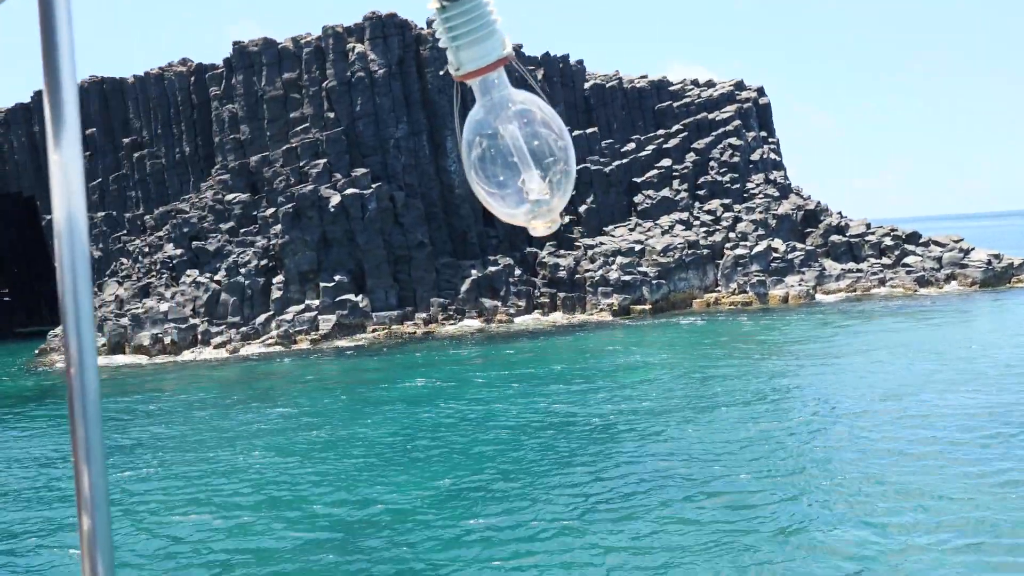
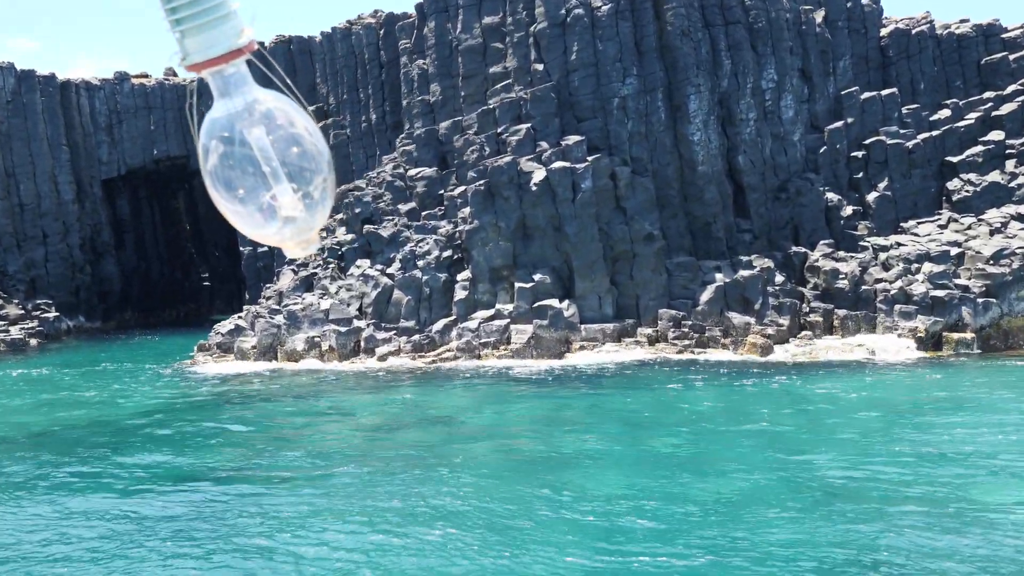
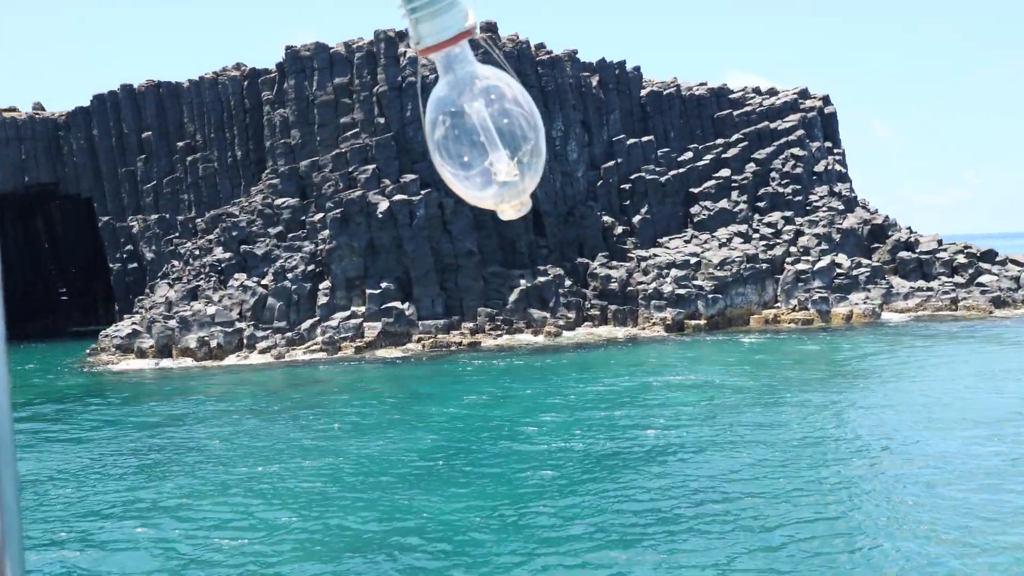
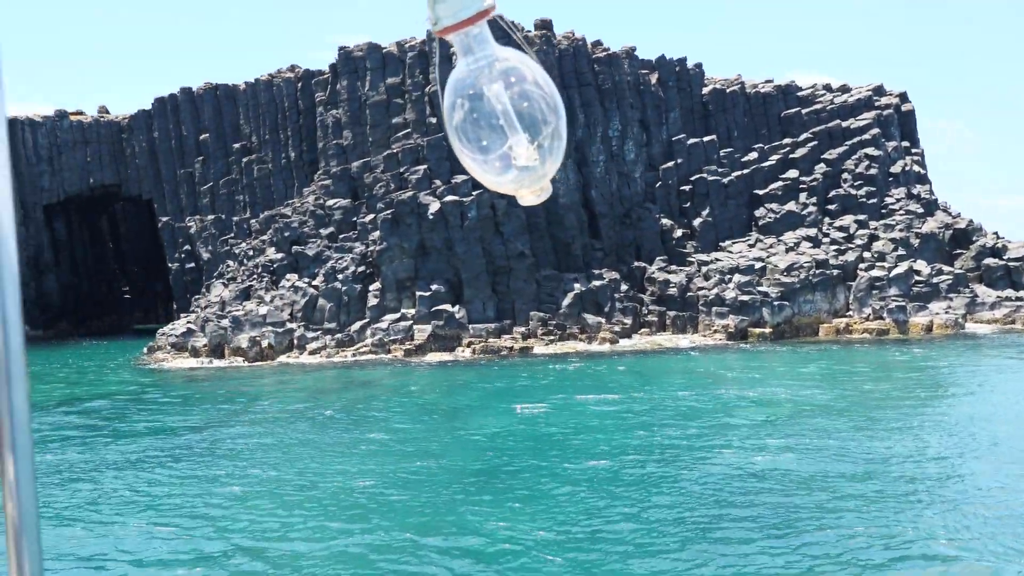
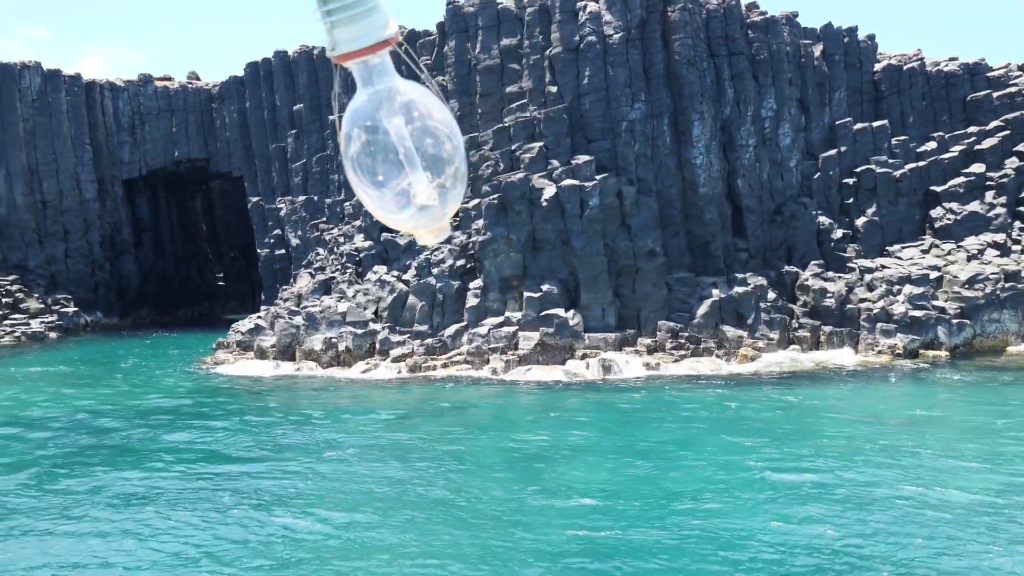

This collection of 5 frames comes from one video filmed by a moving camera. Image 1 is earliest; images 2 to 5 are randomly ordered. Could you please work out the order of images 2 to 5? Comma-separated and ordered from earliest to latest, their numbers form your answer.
3, 4, 5, 2
